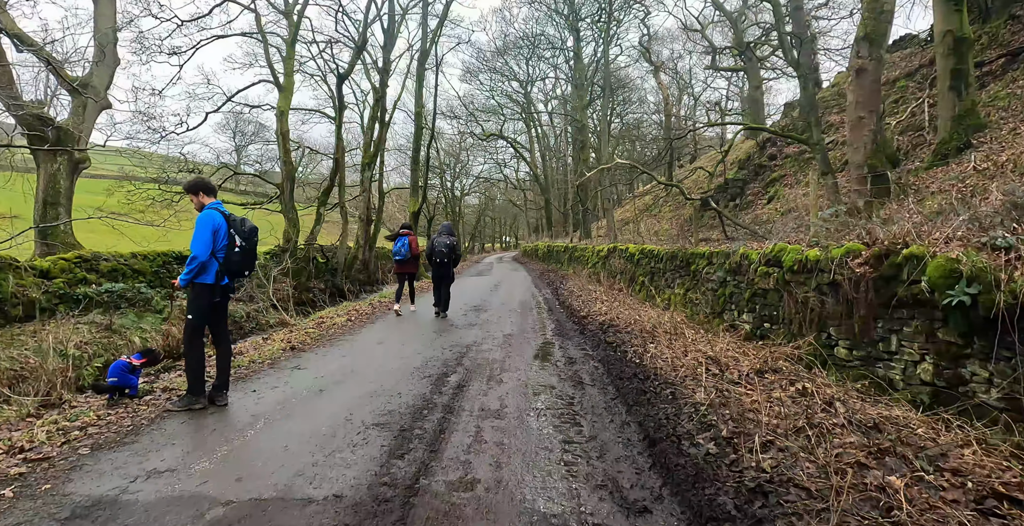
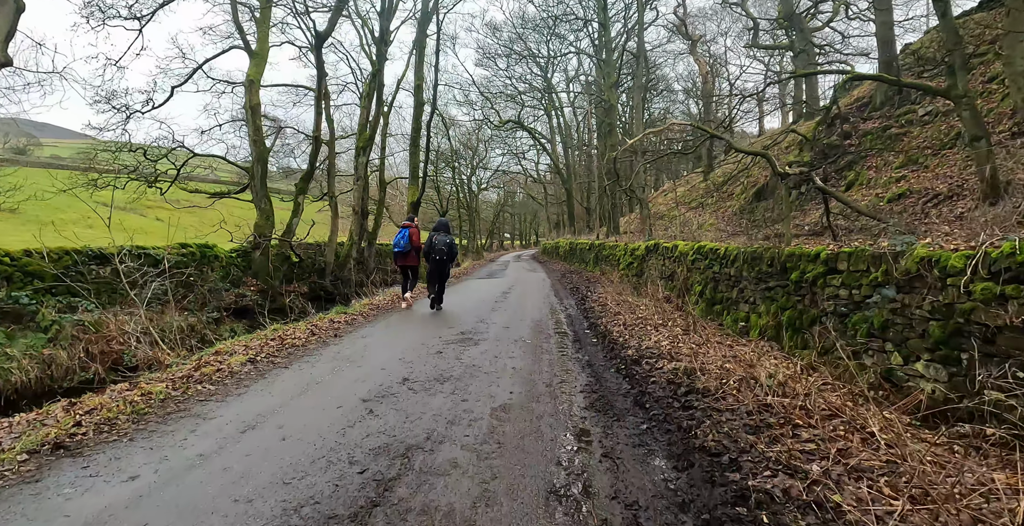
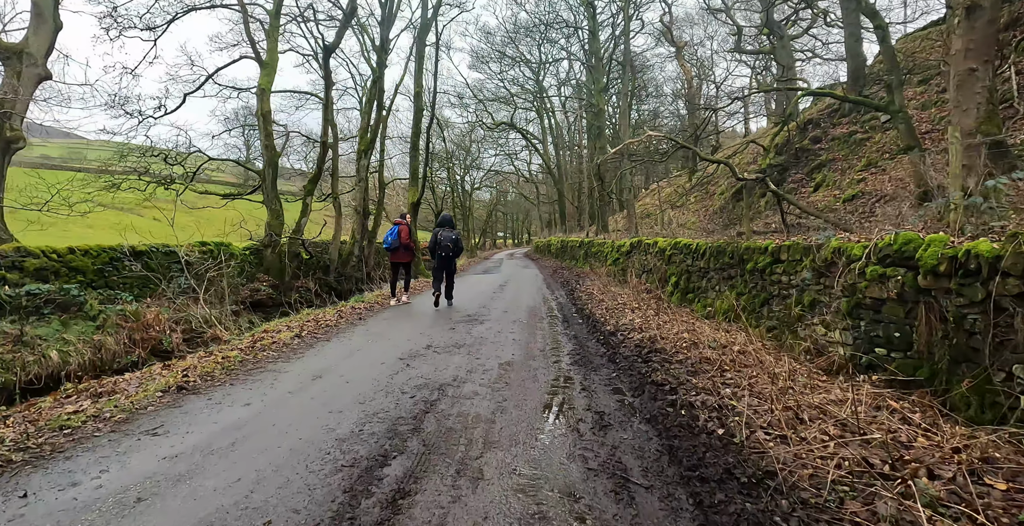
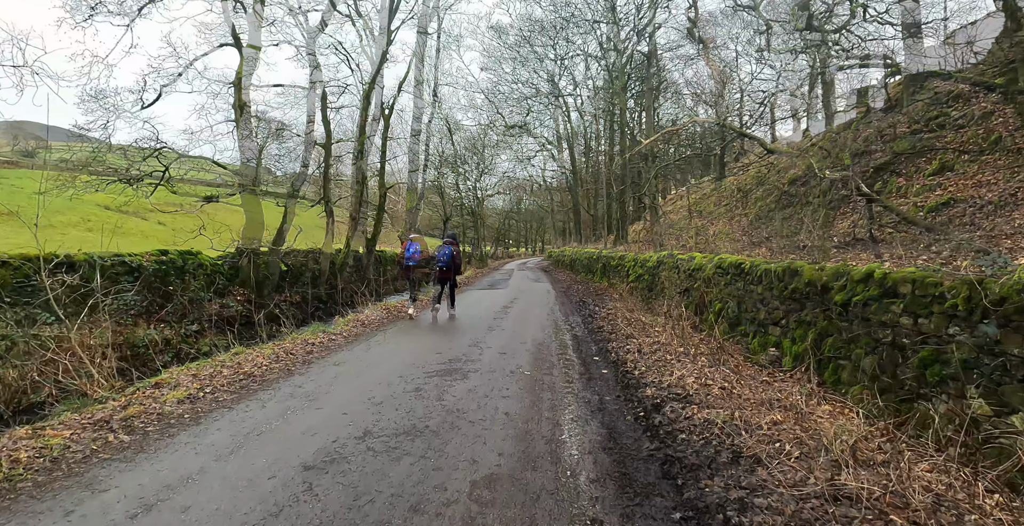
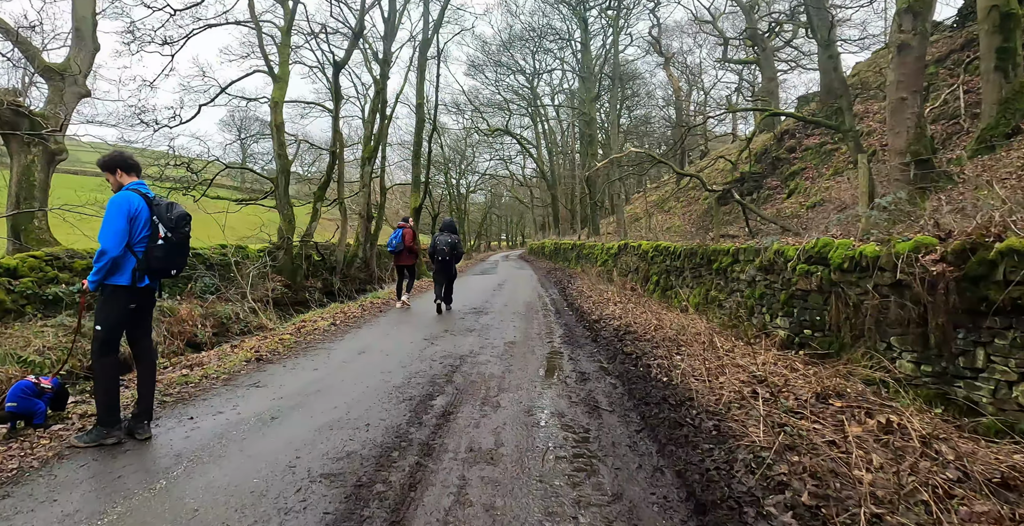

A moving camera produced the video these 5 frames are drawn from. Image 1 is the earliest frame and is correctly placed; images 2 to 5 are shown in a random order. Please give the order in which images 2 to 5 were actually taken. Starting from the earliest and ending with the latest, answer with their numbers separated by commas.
5, 3, 2, 4
